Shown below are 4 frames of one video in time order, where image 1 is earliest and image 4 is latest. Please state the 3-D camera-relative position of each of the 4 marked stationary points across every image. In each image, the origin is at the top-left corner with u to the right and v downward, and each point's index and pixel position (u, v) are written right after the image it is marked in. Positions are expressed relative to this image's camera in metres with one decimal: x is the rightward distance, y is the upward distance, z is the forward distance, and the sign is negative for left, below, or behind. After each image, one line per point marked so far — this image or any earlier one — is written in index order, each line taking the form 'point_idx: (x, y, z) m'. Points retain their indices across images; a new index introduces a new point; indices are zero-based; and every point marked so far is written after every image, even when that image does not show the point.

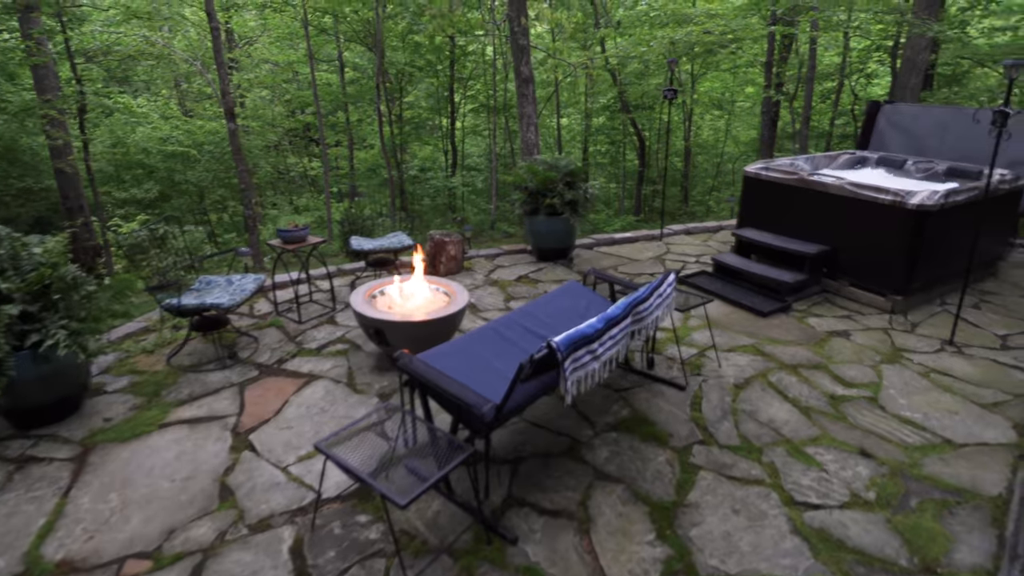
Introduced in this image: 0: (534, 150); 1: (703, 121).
0: (+0.3, +1.5, +6.1) m
1: (+4.6, +4.1, +13.9) m
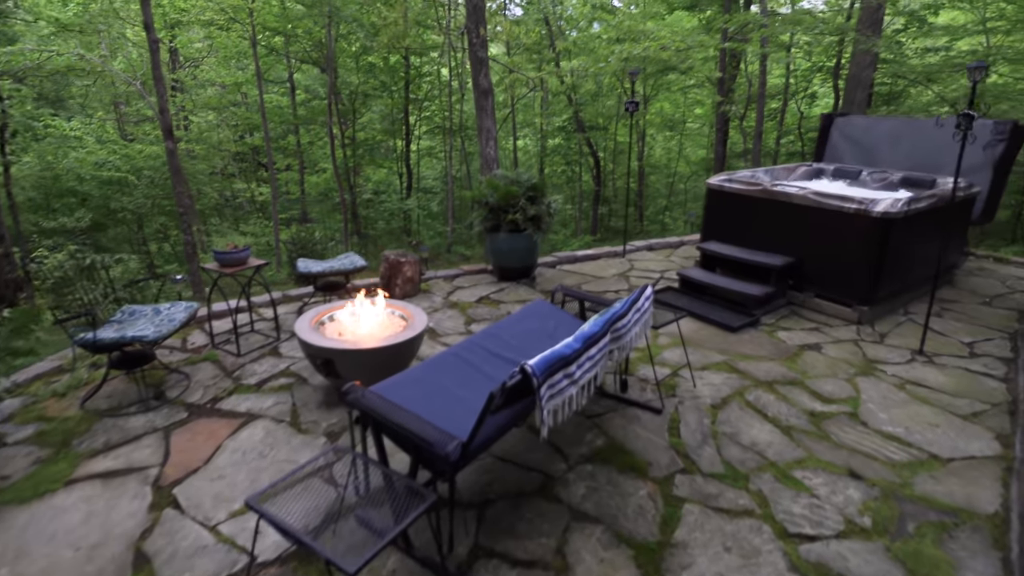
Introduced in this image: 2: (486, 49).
0: (-0.2, +1.3, +5.9) m
1: (+3.6, +3.7, +14.1) m
2: (-0.2, +2.4, +5.6) m
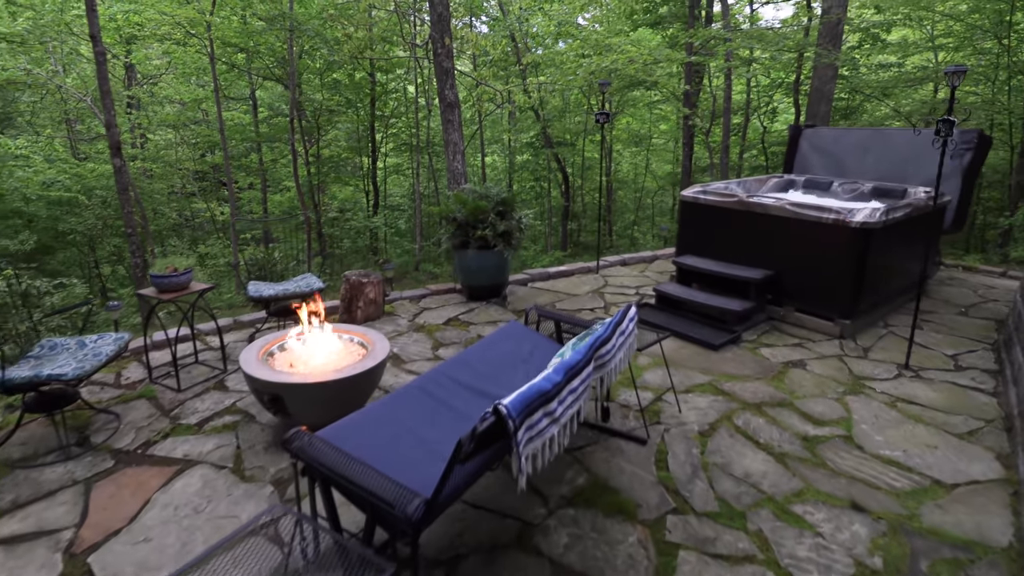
0: (-0.5, +1.1, +5.7) m
1: (+2.8, +3.3, +14.2) m
2: (-0.6, +2.2, +5.4) m
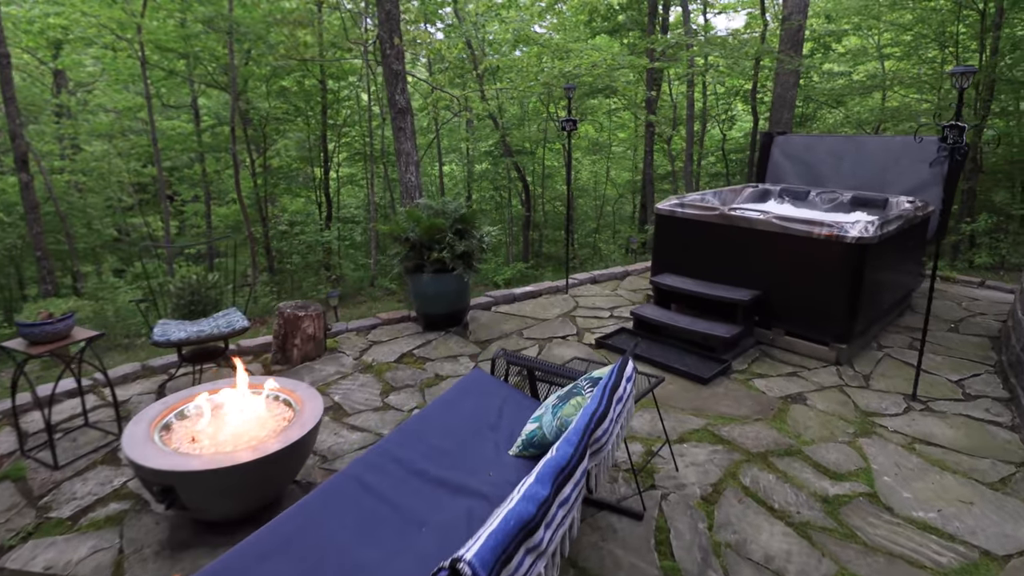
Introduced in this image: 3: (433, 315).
0: (-0.9, +0.9, +5.2) m
1: (+1.8, +3.0, +13.9) m
2: (-0.9, +2.0, +4.9) m
3: (-0.6, -0.2, +4.0) m
